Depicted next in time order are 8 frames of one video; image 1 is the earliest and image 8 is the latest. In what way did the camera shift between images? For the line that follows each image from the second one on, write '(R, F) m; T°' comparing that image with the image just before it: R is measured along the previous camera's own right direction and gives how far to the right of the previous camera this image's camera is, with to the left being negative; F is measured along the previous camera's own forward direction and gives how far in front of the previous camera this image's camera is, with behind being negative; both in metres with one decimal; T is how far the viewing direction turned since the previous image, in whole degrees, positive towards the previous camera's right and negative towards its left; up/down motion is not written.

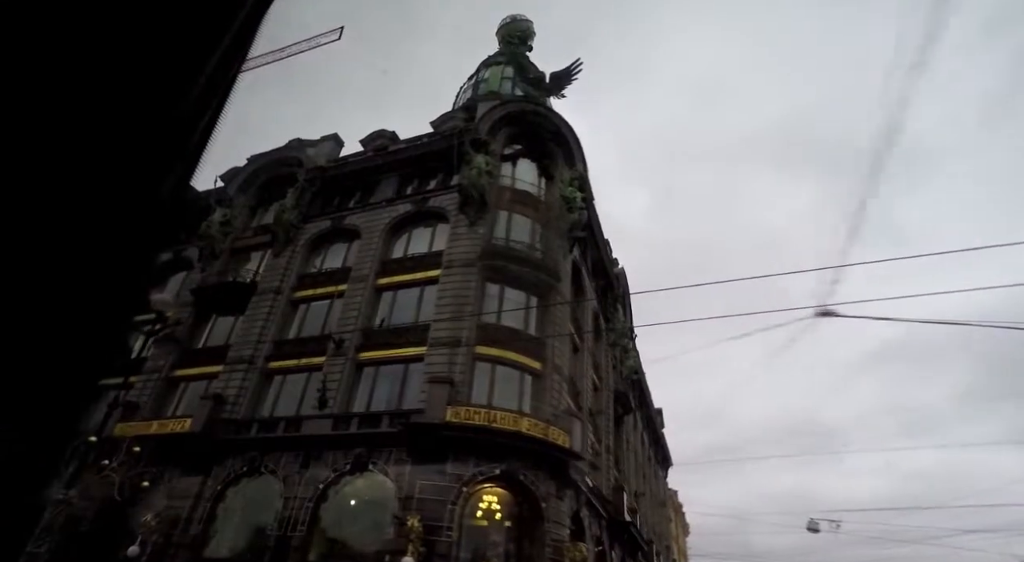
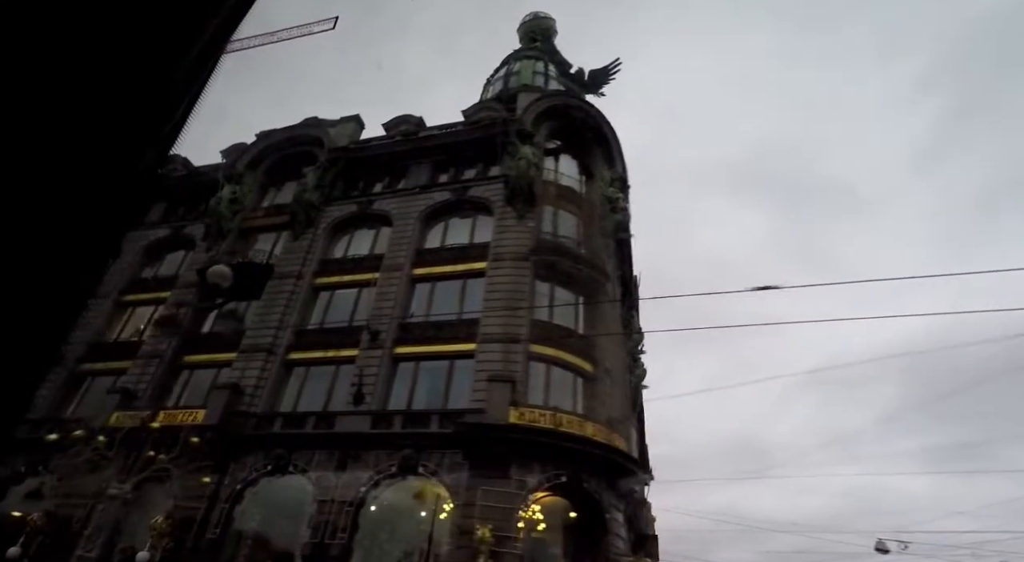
(-3.4, +1.3) m; +4°
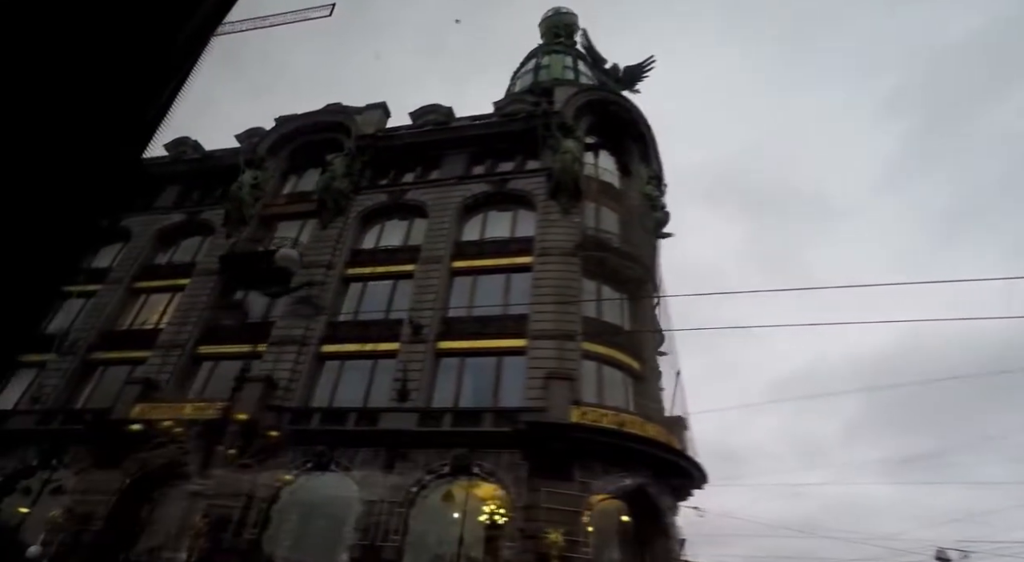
(-2.4, +0.6) m; +2°
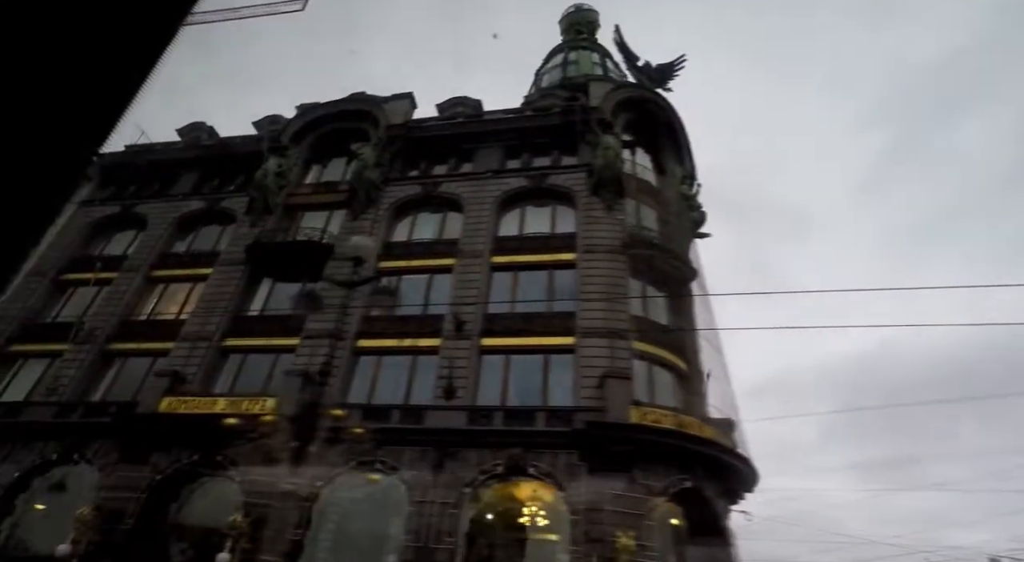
(-2.1, +0.5) m; +2°
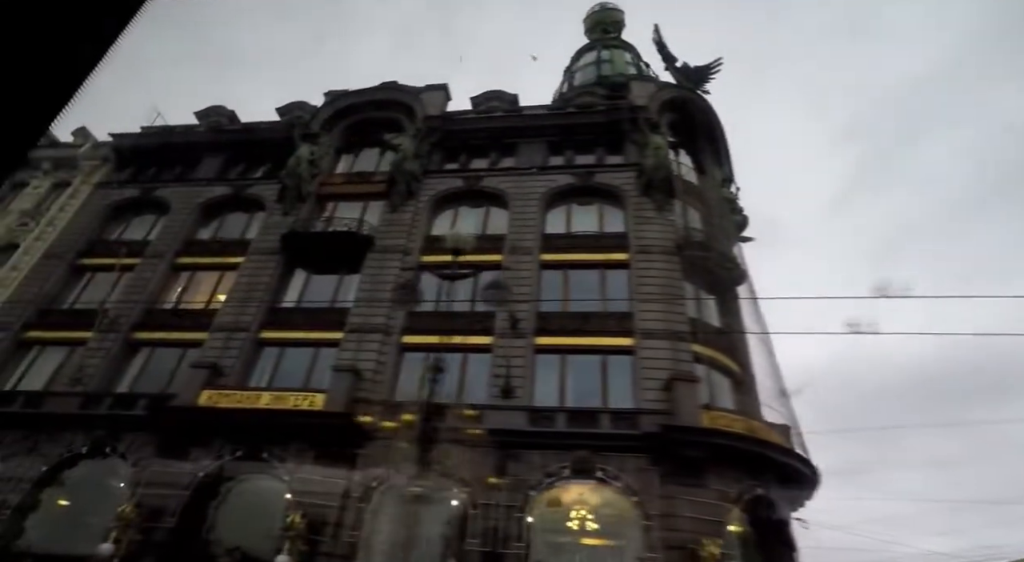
(-2.5, +0.5) m; +2°
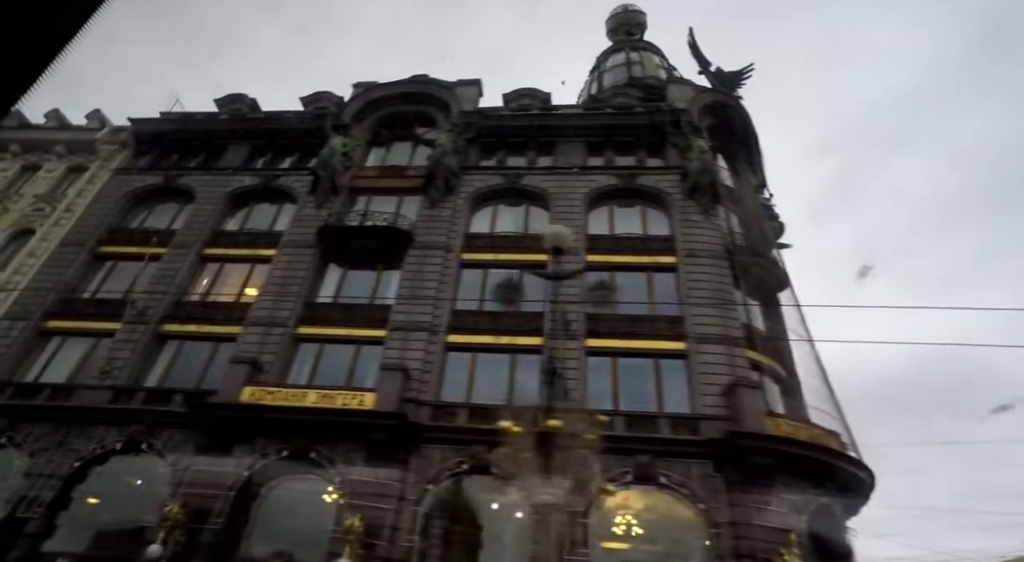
(-2.3, +0.3) m; +2°
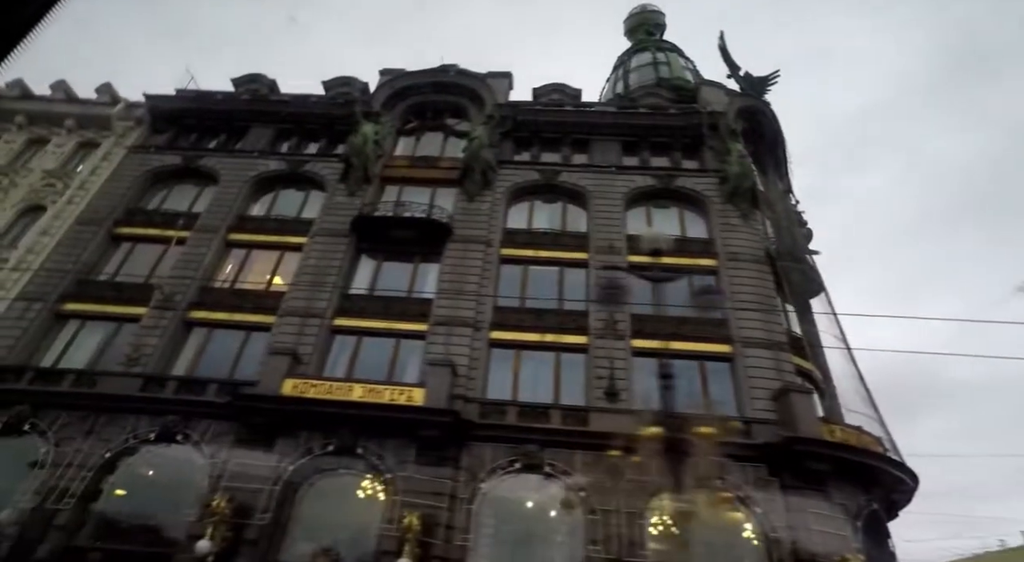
(-2.3, +0.2) m; +3°
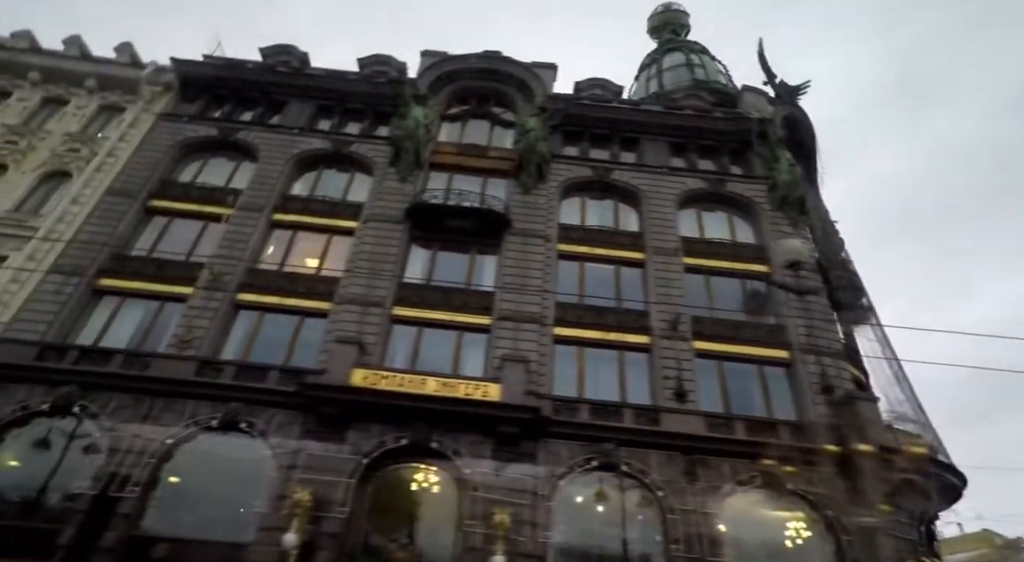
(-3.5, +0.2) m; +4°
